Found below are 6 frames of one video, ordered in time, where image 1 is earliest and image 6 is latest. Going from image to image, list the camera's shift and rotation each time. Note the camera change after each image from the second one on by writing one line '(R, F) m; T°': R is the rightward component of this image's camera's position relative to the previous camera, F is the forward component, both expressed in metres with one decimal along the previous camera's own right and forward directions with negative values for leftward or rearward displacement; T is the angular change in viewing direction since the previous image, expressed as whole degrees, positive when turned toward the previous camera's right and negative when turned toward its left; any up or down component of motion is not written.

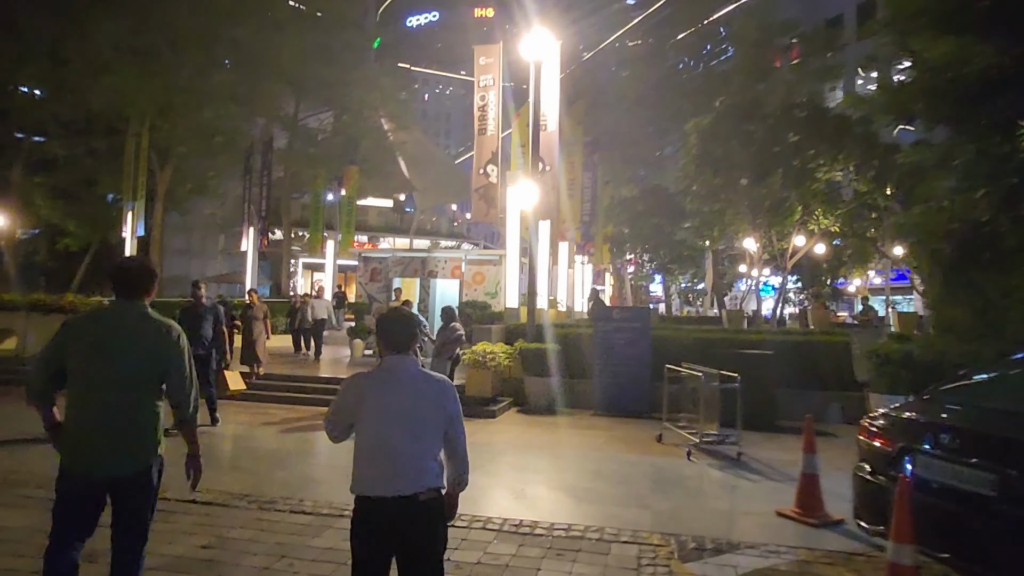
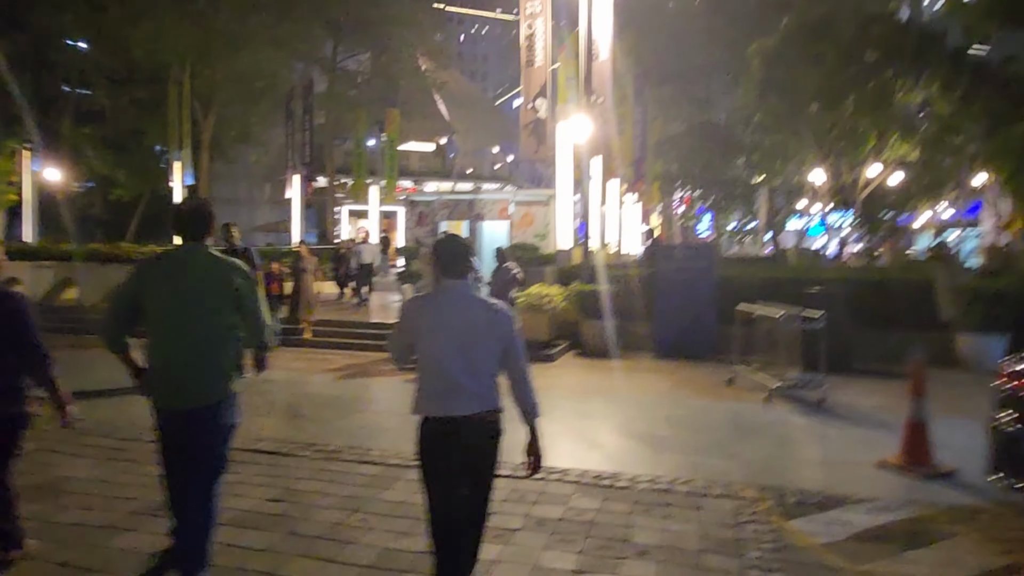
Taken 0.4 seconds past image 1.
(-0.3, +0.5) m; -3°
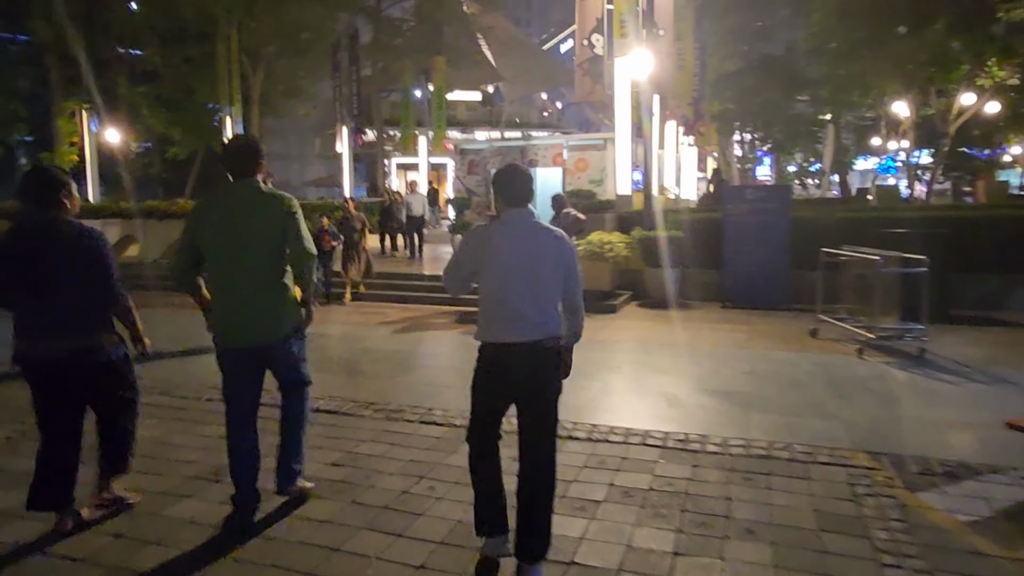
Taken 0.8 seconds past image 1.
(-0.2, +0.6) m; -4°
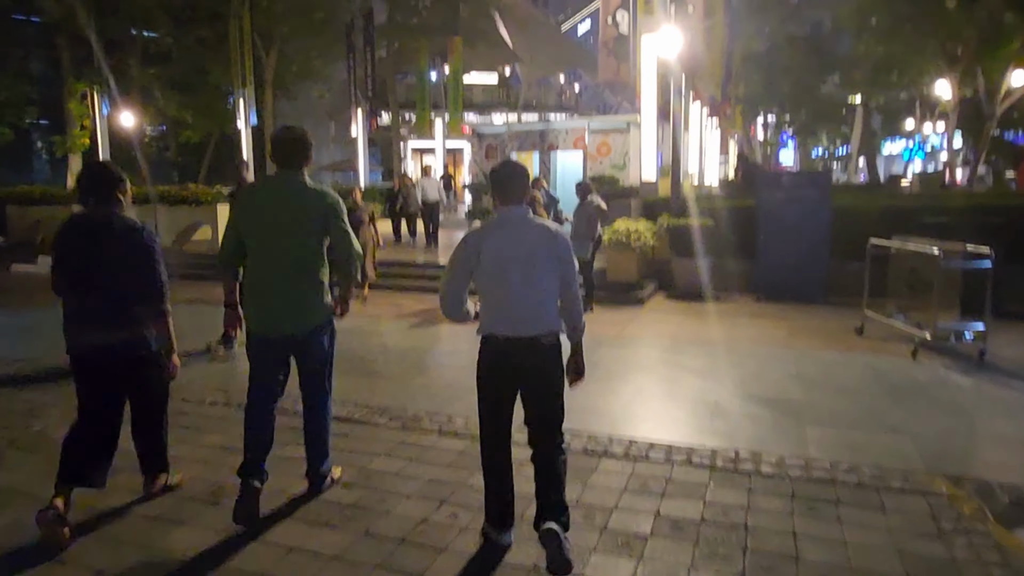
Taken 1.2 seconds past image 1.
(-0.1, +0.6) m; -1°
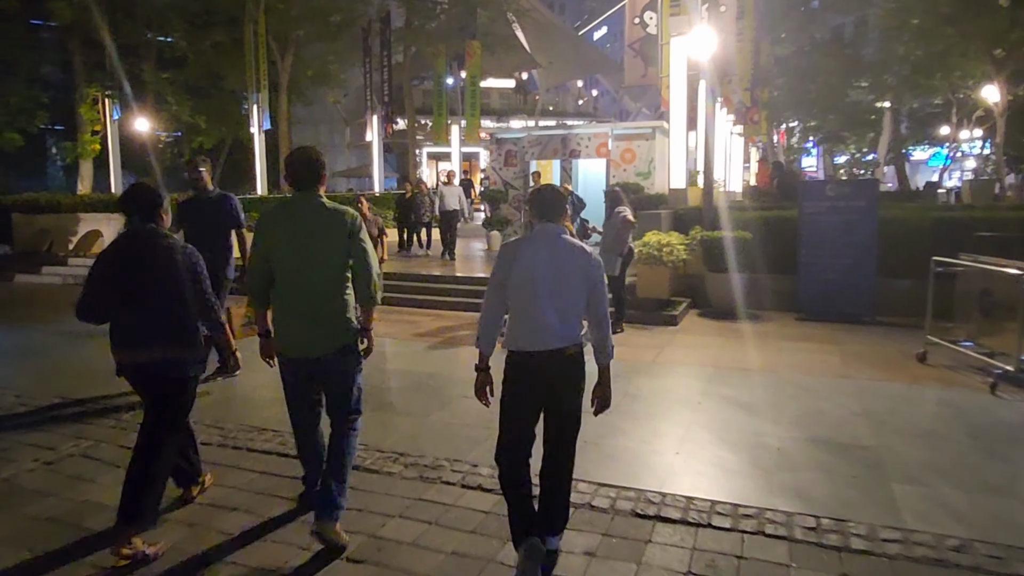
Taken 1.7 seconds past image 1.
(-0.1, +0.8) m; -1°
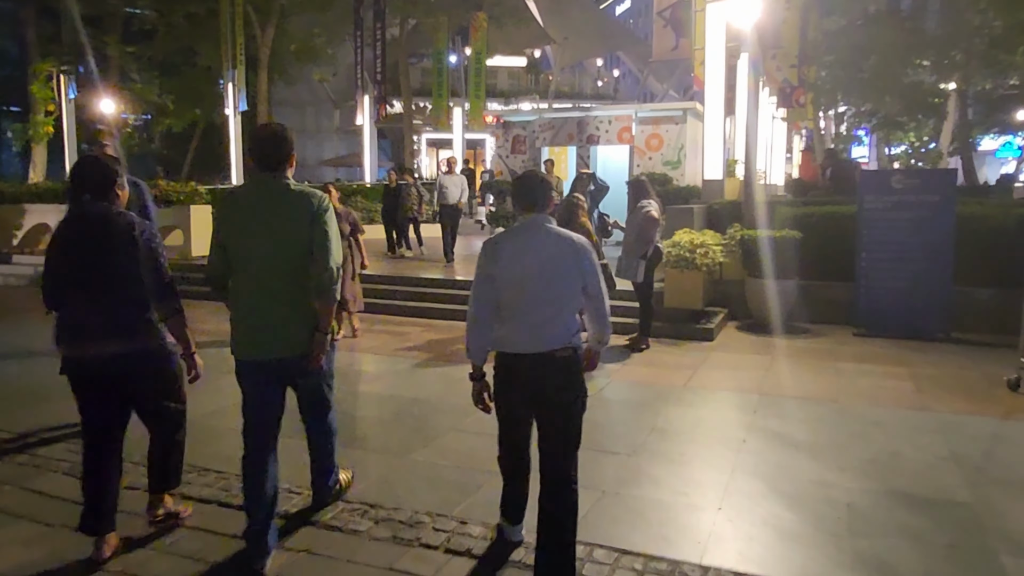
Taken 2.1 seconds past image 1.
(+0.1, +1.2) m; -1°
